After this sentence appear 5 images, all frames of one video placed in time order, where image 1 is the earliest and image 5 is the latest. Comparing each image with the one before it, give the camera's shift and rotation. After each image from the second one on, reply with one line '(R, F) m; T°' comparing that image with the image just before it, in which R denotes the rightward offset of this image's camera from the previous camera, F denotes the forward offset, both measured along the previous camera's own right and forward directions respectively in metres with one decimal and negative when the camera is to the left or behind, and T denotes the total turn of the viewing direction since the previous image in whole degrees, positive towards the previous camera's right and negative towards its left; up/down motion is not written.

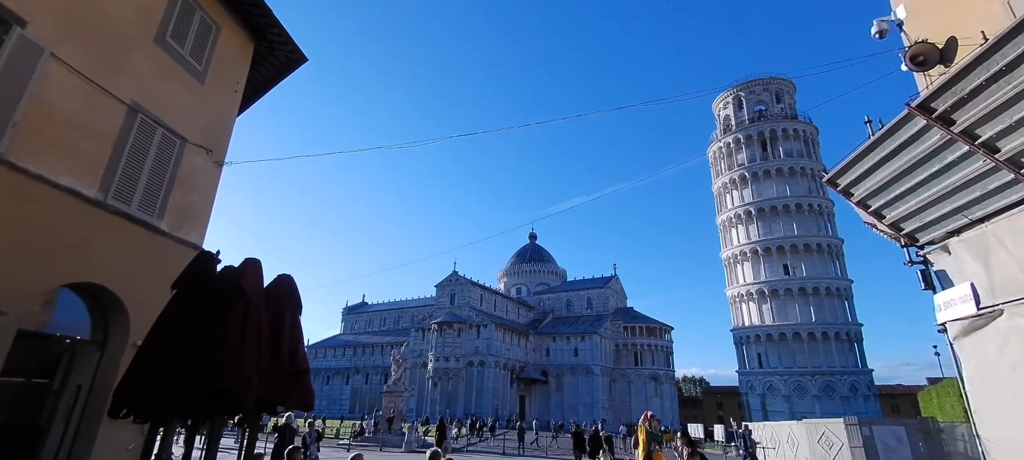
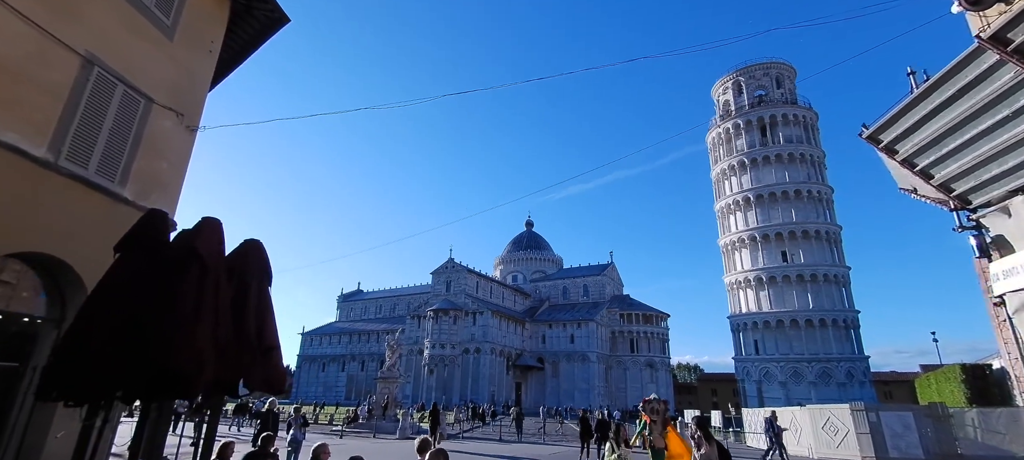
(0.0, +0.6) m; 0°
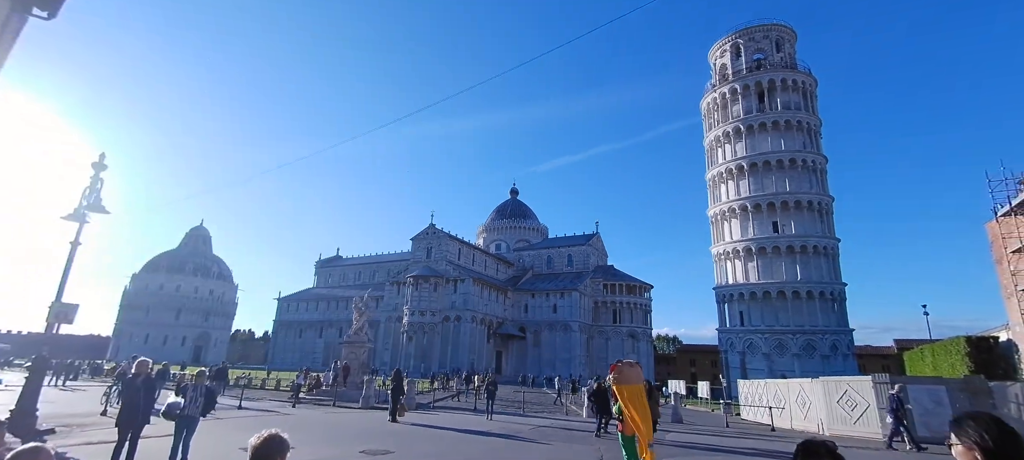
(+0.1, +2.4) m; +2°
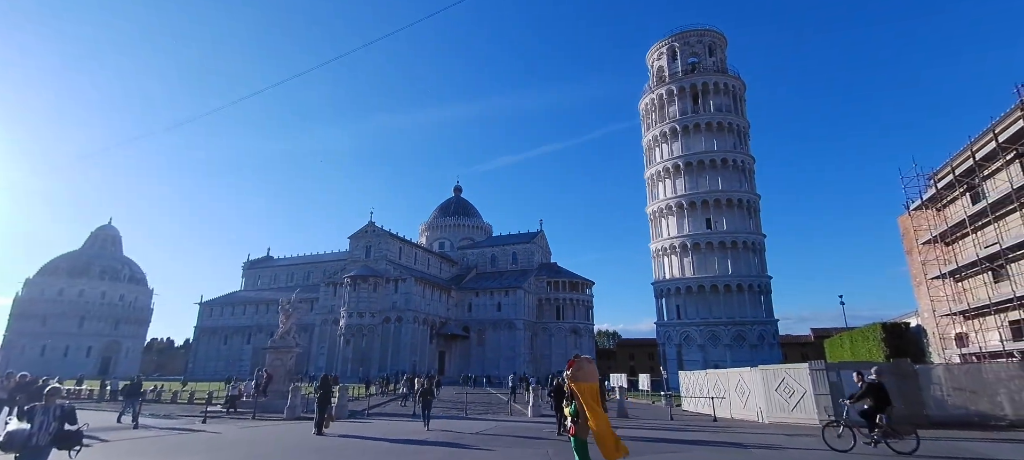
(+0.1, +0.9) m; +7°
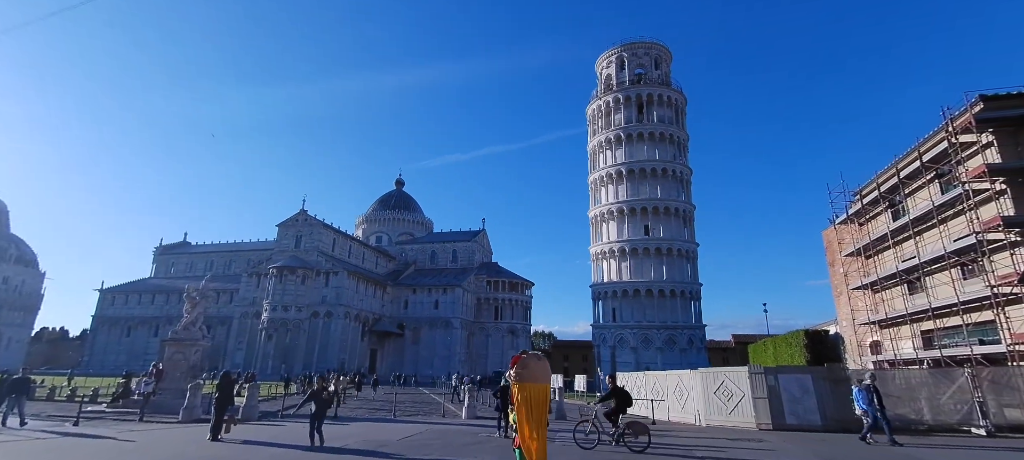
(0.0, +1.0) m; +7°
